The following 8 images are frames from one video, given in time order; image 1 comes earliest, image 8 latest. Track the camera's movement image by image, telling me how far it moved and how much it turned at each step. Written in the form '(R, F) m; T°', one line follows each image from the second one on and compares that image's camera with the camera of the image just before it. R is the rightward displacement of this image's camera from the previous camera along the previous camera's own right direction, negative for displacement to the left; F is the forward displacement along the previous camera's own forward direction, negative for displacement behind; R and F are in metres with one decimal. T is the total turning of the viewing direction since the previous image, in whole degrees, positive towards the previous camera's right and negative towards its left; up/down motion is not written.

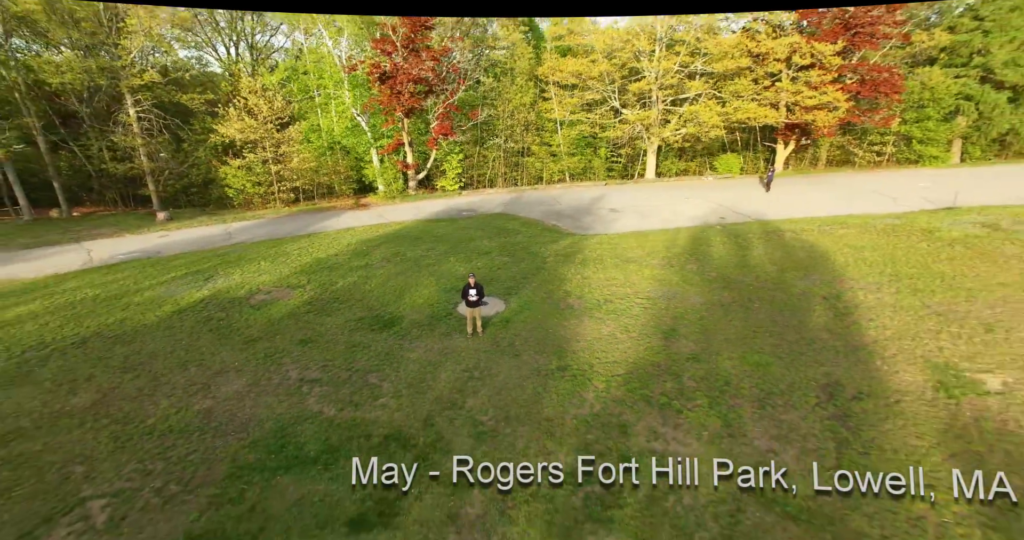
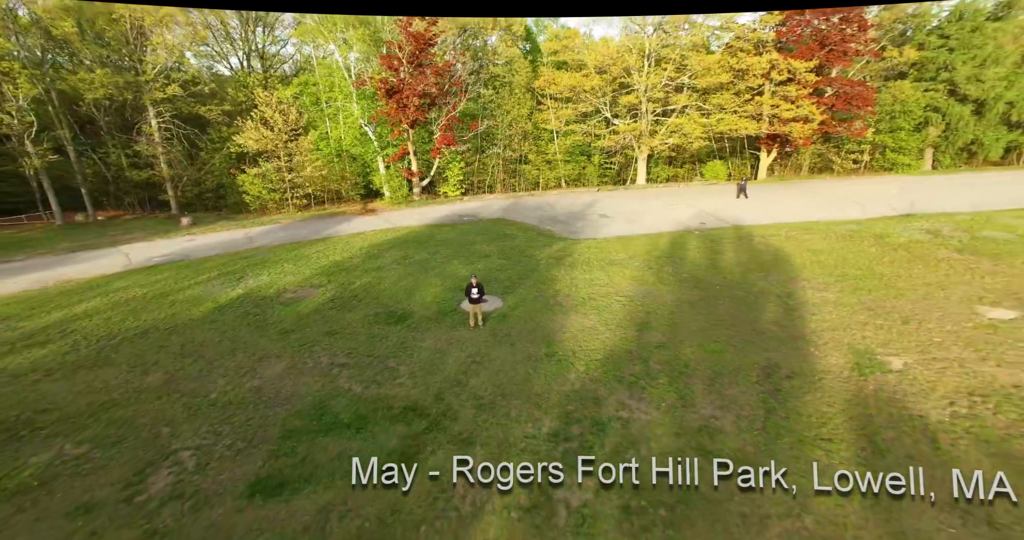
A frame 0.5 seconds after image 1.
(+0.1, -1.2) m; 0°
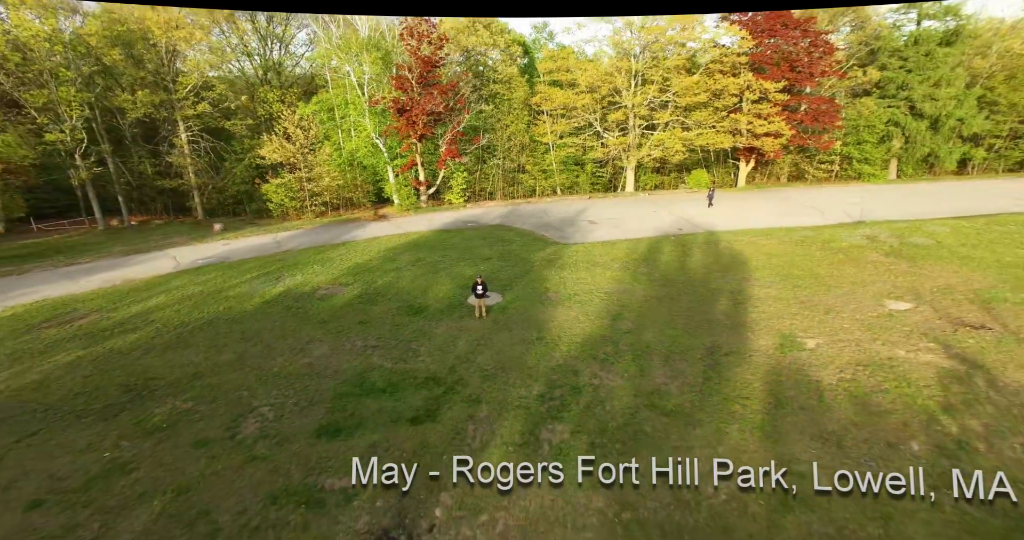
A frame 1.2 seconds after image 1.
(0.0, -1.8) m; 0°
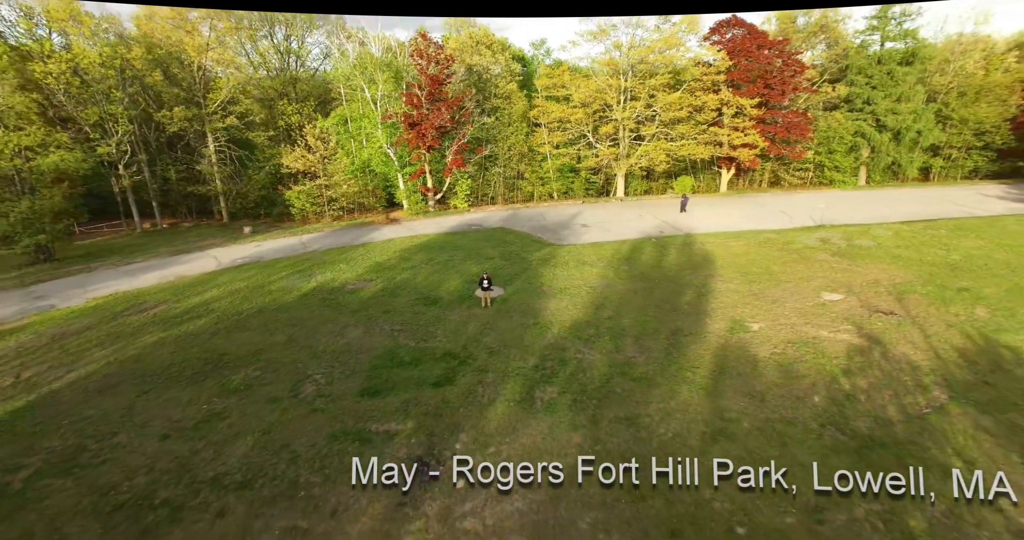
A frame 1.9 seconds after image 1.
(0.0, -1.9) m; 0°
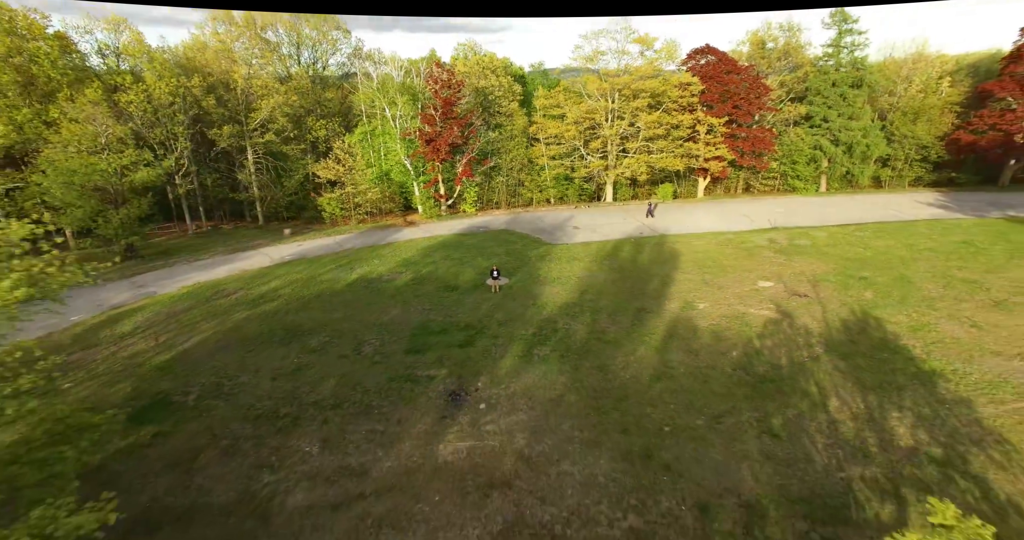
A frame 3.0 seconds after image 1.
(-0.1, -3.0) m; 0°
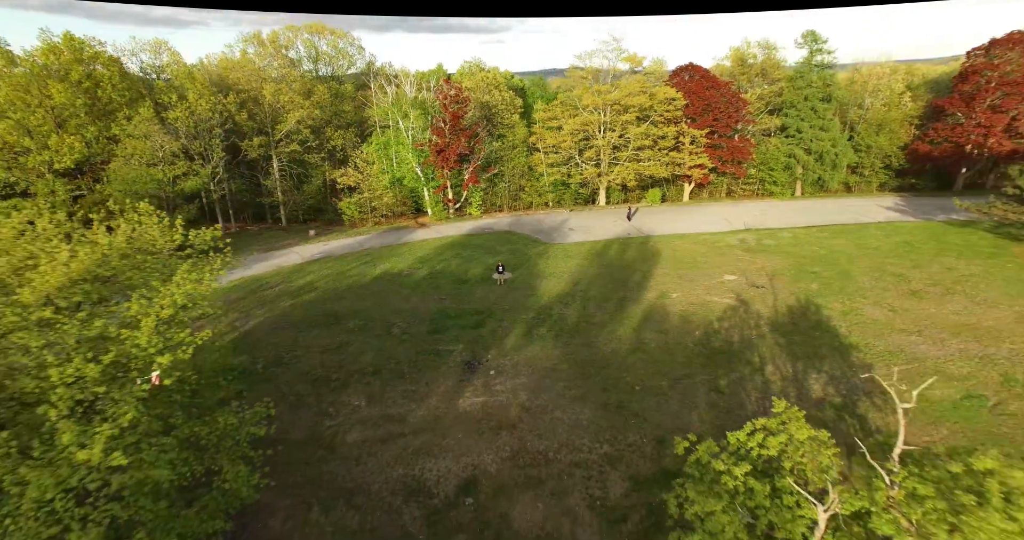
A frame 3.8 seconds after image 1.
(-0.1, -2.4) m; 0°
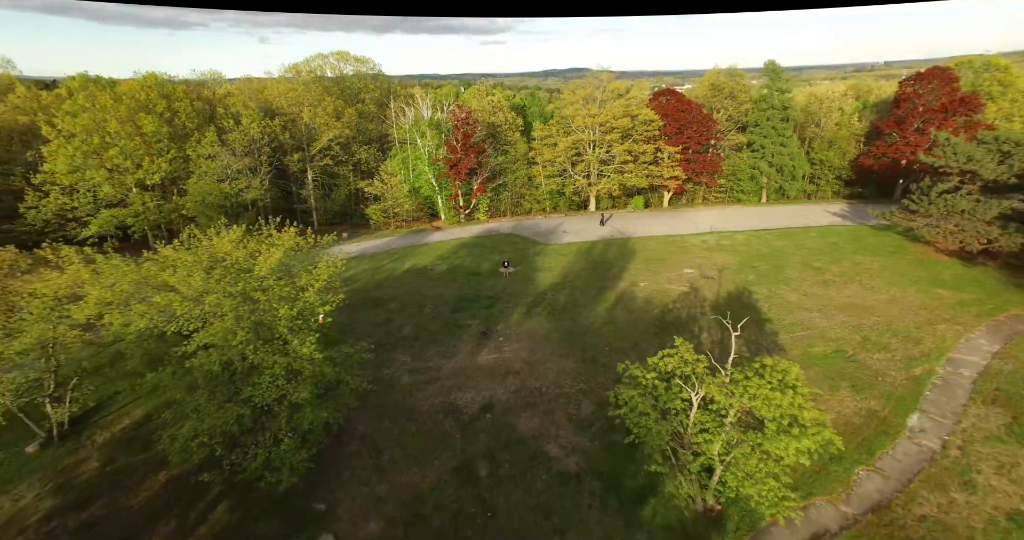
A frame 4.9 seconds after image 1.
(-0.1, -4.1) m; 0°
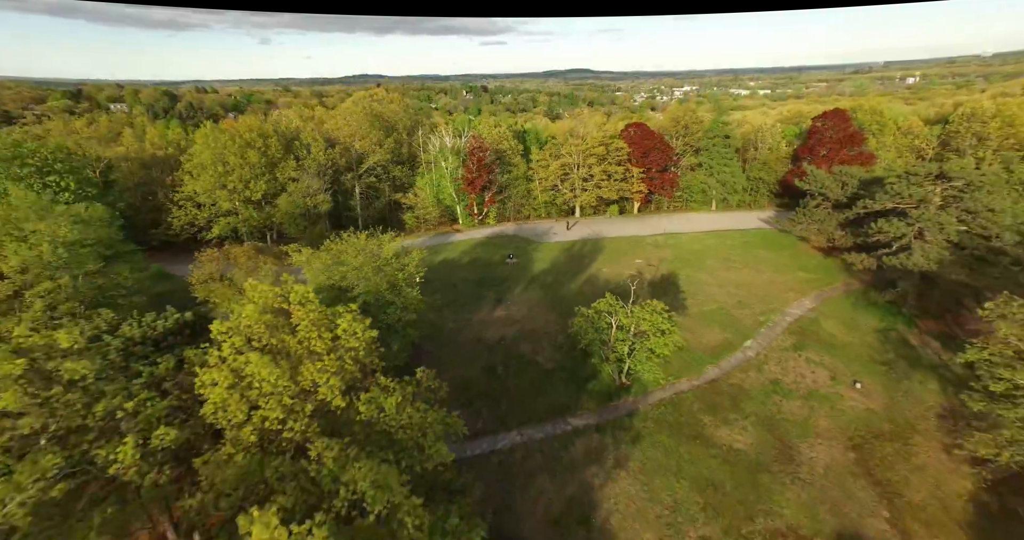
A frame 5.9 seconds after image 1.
(-0.2, -8.1) m; 0°
